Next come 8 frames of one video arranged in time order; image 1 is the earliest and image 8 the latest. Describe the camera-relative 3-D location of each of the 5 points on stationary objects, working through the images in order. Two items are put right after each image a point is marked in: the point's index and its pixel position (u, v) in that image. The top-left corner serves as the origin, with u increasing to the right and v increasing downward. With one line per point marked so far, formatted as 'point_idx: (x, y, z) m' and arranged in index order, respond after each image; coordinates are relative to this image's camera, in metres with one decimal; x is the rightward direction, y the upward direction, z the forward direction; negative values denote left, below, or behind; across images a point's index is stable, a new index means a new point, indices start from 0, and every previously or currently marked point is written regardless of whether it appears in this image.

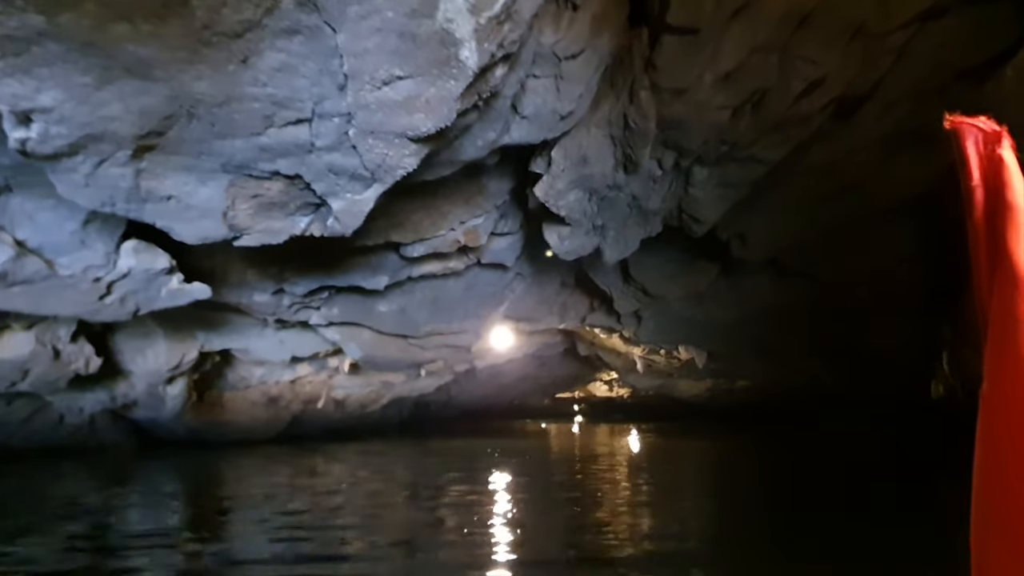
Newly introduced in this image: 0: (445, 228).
0: (-0.4, +0.4, +6.4) m
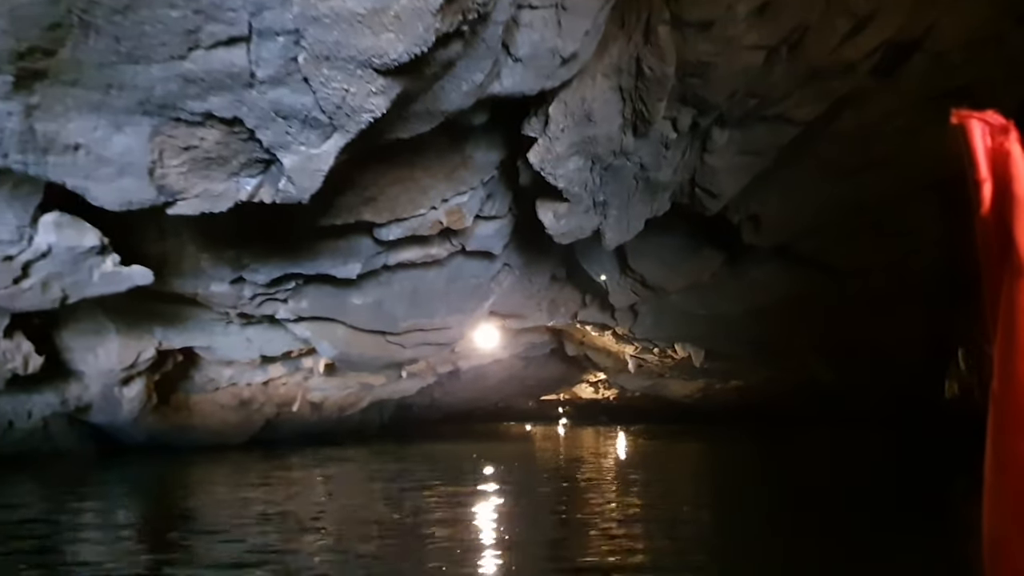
0: (-0.5, +0.4, +5.7) m
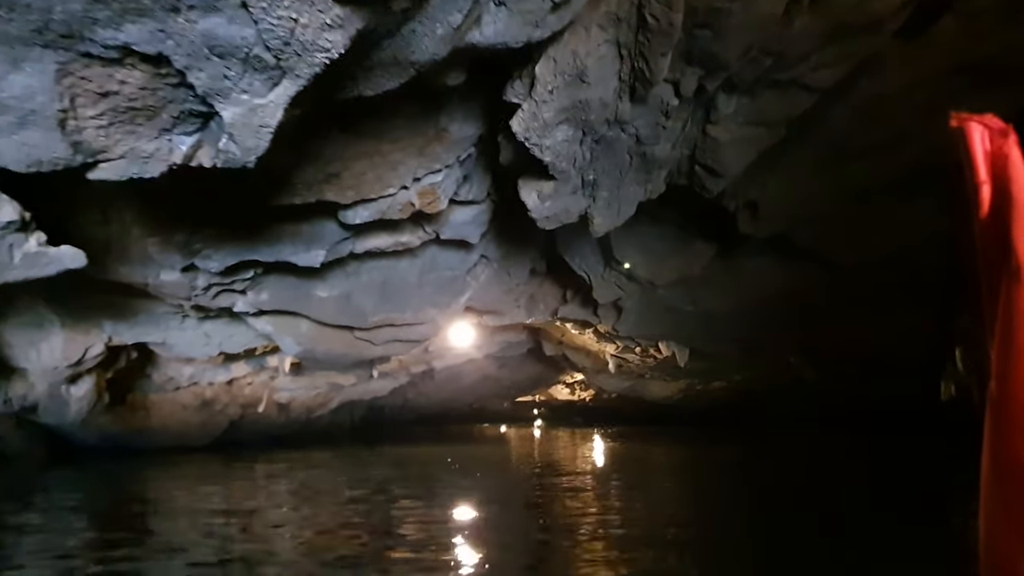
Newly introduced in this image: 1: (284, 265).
0: (-0.6, +0.5, +5.1) m
1: (-1.4, +0.2, +6.7) m
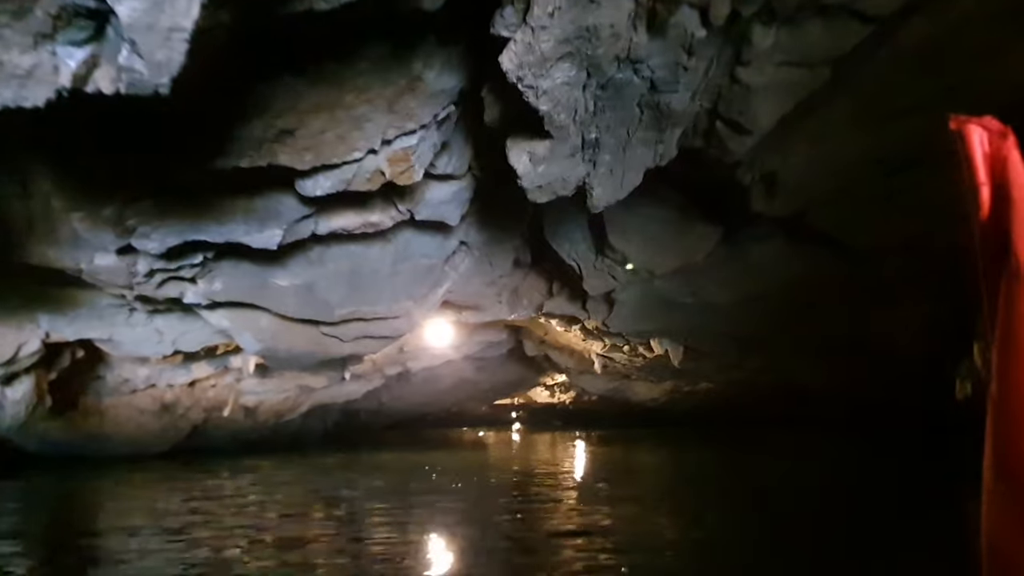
0: (-0.6, +0.6, +4.4) m
1: (-1.5, +0.2, +6.0) m
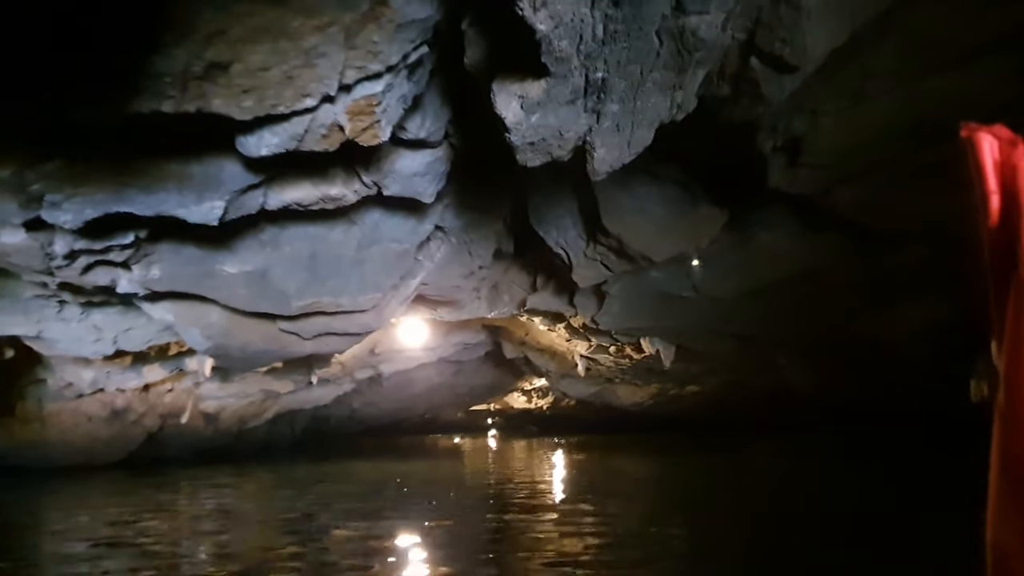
0: (-0.7, +0.7, +3.6) m
1: (-1.6, +0.3, +5.1) m
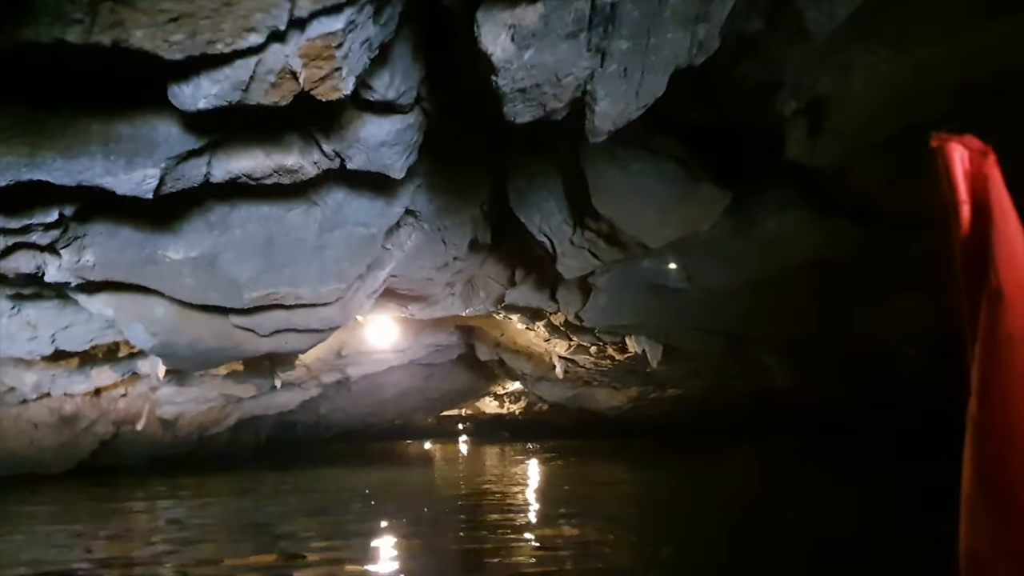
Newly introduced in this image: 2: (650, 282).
0: (-0.7, +0.7, +3.0) m
1: (-1.7, +0.4, +4.5) m
2: (+0.8, 0.0, +6.5) m
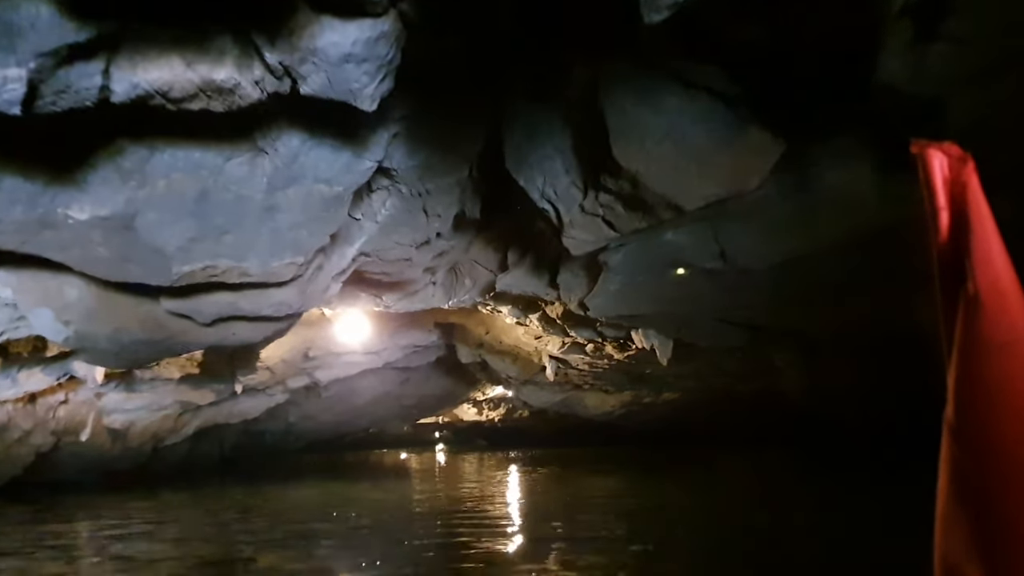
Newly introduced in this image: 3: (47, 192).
0: (-0.7, +0.8, +1.9) m
1: (-1.7, +0.5, +3.4) m
2: (+0.8, +0.1, +5.4) m
3: (-1.6, +0.3, +3.7) m
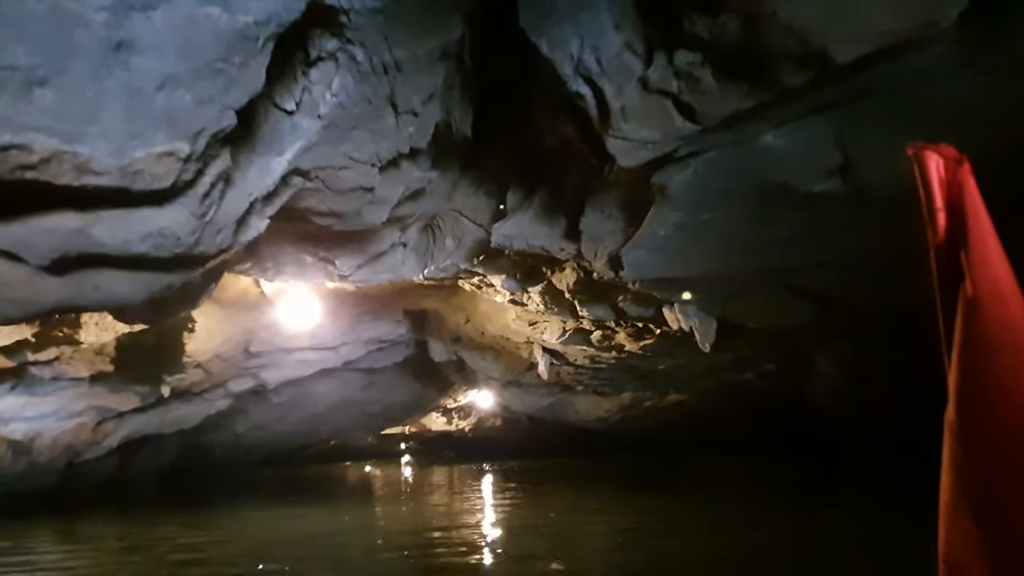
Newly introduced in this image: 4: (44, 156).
0: (-0.5, +1.1, +0.1) m
1: (-1.6, +0.7, +1.6) m
2: (+0.9, +0.4, +3.6) m
3: (-1.5, +0.6, +1.9) m
4: (-1.1, +0.3, +2.6) m
